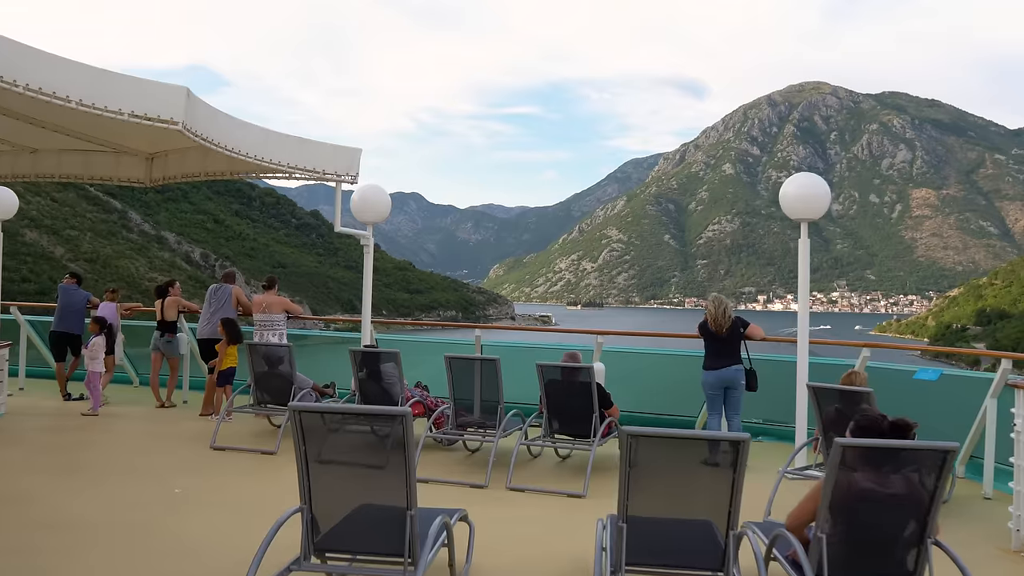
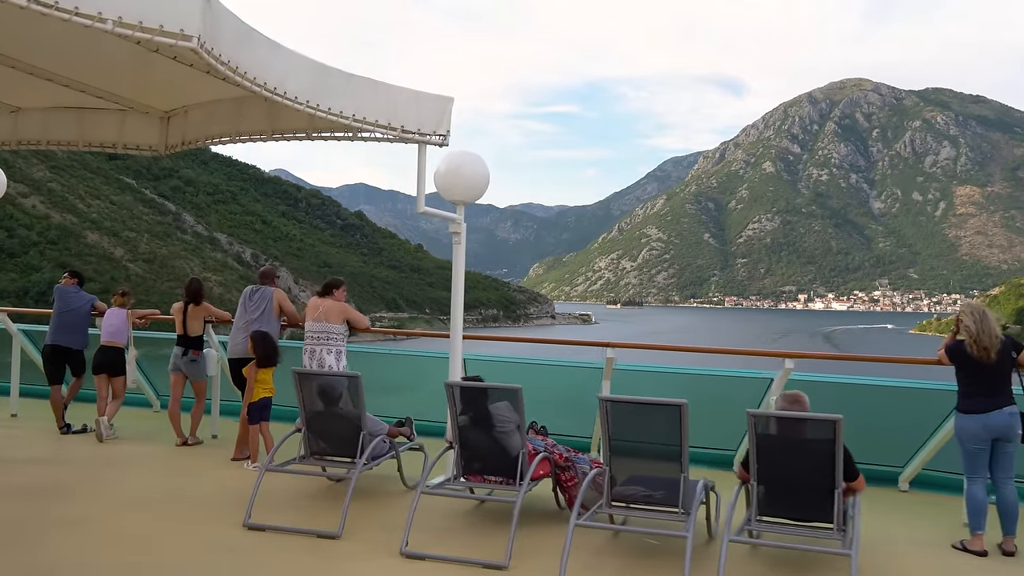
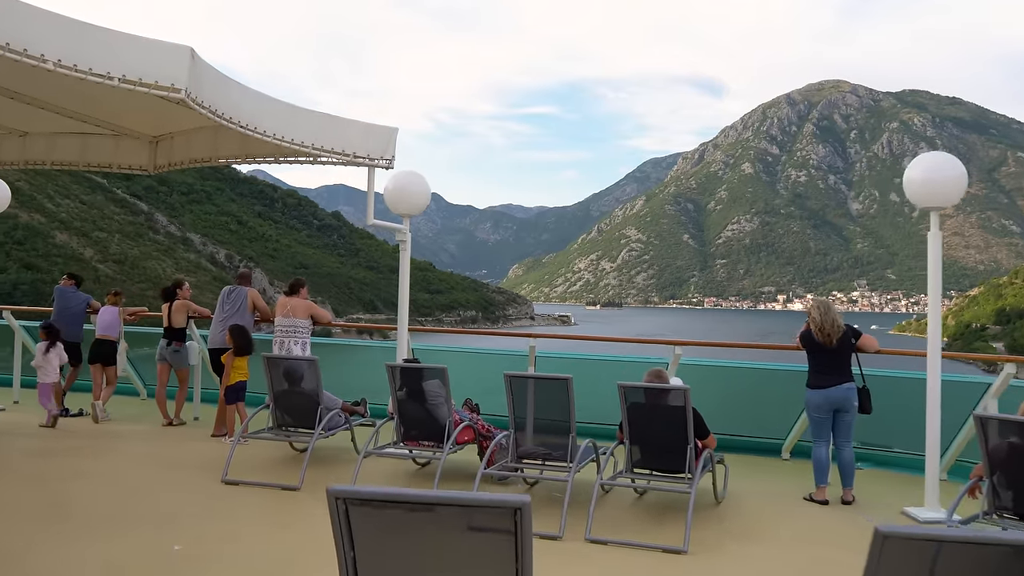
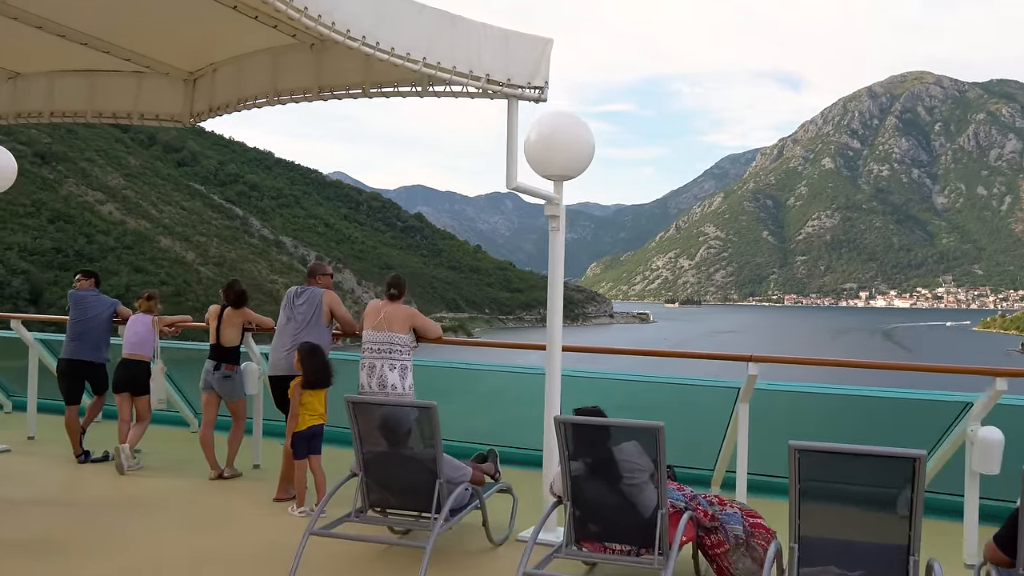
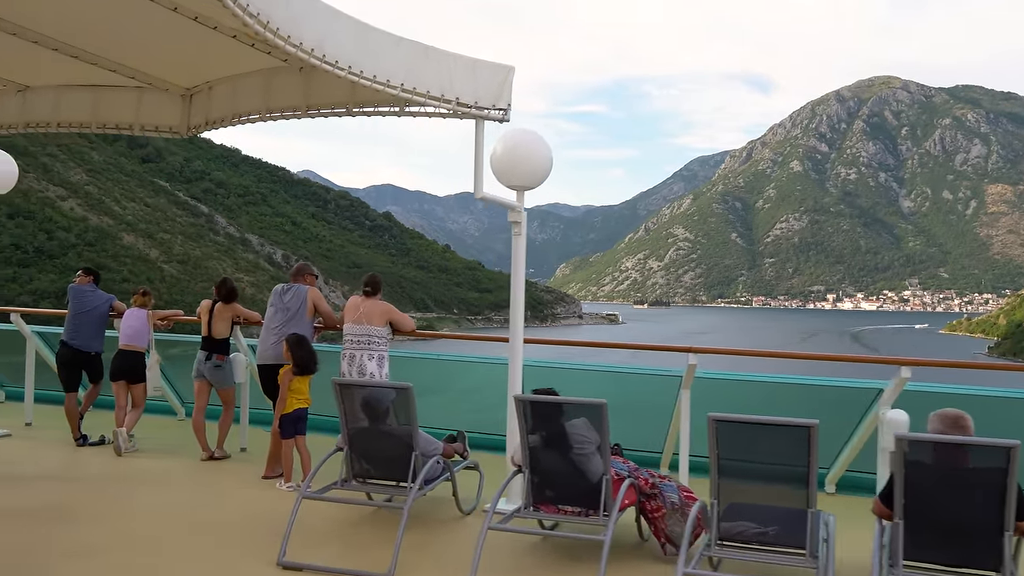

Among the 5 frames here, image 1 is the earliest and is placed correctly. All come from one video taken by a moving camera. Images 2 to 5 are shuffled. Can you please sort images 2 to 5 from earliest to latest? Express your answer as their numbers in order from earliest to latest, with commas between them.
3, 2, 5, 4
